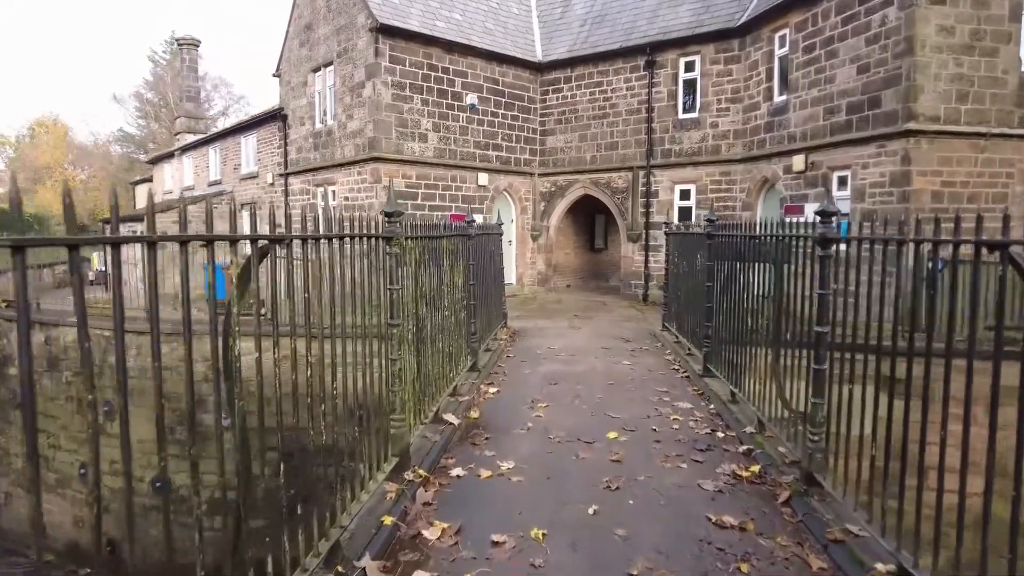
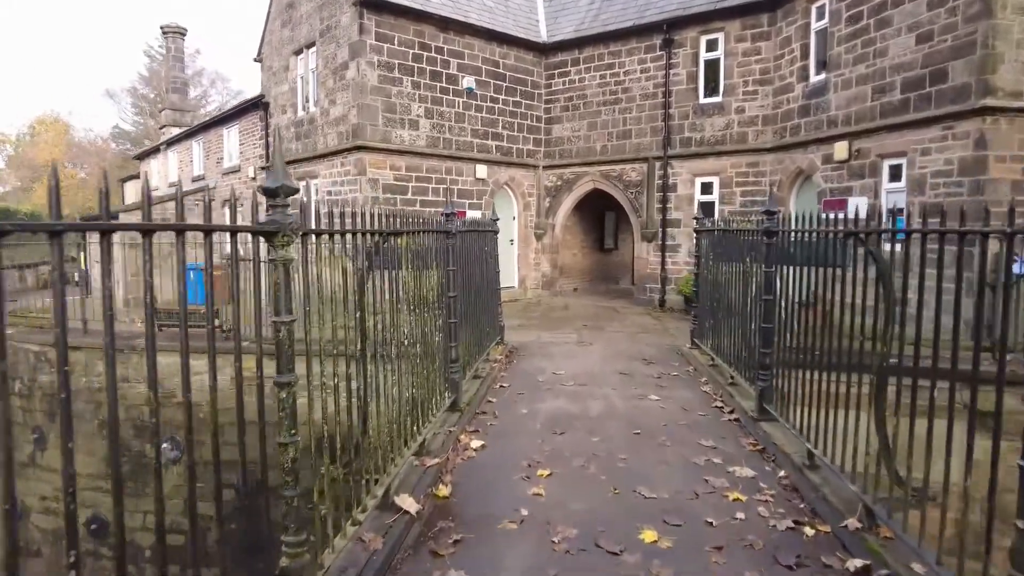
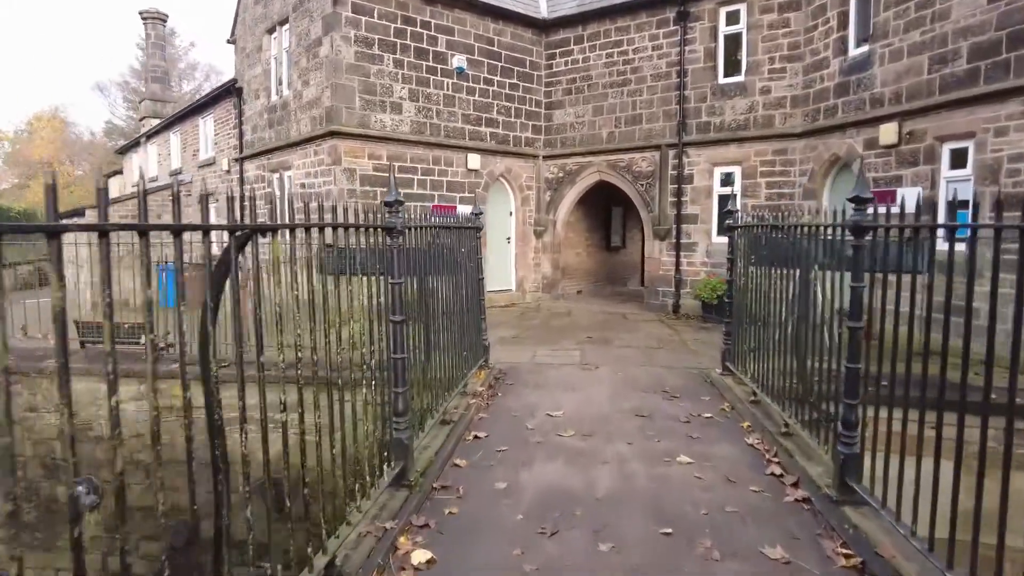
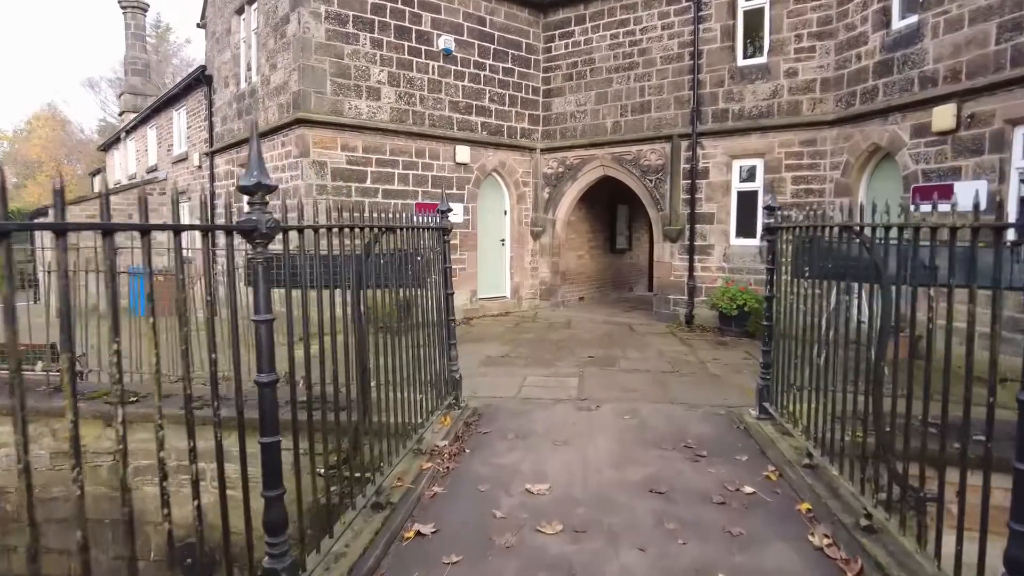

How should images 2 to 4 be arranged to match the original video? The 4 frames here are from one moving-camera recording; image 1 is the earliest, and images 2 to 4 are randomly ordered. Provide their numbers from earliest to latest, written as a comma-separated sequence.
2, 3, 4
